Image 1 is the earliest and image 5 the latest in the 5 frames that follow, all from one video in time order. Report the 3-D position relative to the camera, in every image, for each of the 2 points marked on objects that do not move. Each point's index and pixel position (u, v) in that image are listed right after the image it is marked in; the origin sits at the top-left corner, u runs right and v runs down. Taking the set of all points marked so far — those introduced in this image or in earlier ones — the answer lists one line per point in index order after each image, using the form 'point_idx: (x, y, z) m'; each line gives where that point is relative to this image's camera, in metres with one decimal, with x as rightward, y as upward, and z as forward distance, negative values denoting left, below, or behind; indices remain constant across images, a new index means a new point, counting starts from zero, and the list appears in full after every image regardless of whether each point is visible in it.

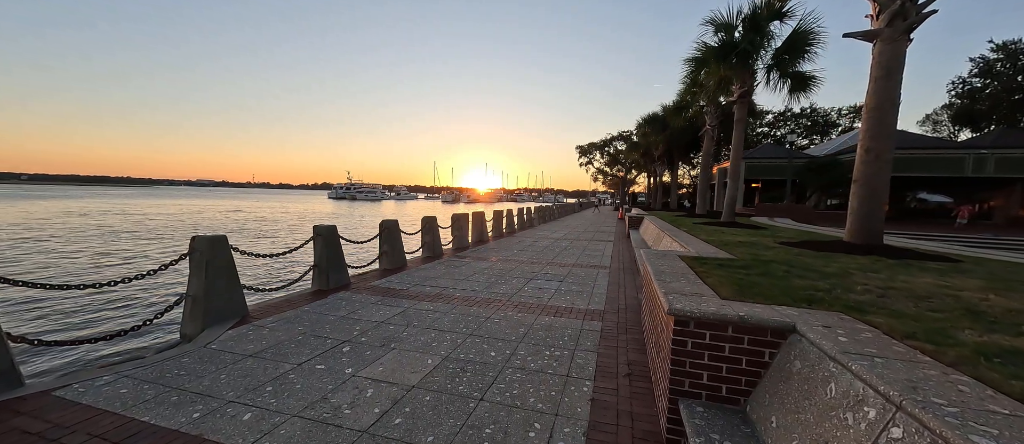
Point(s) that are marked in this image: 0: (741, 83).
0: (+7.2, +4.4, +10.5) m
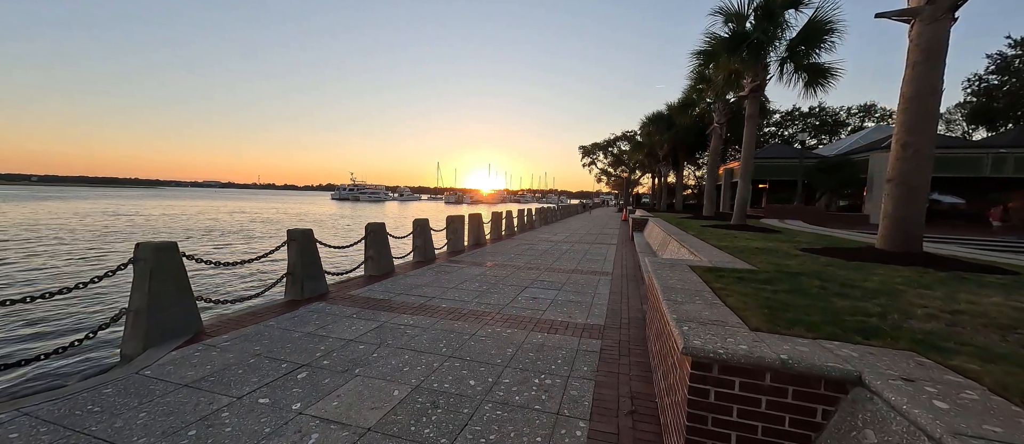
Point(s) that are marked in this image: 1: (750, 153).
0: (+7.1, +4.3, +9.9) m
1: (+7.0, +2.1, +10.0) m
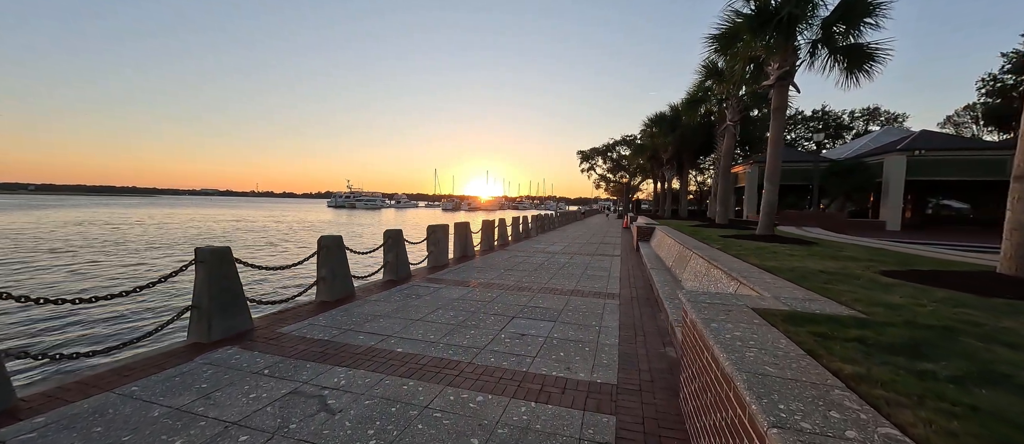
0: (+6.8, +4.0, +8.5) m
1: (+6.7, +1.8, +8.6) m
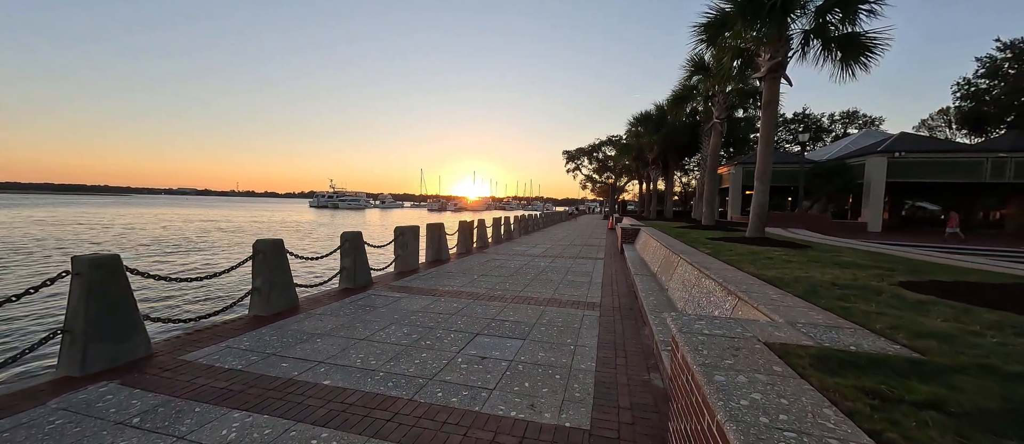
0: (+6.1, +4.0, +8.0) m
1: (+6.1, +1.8, +8.0) m
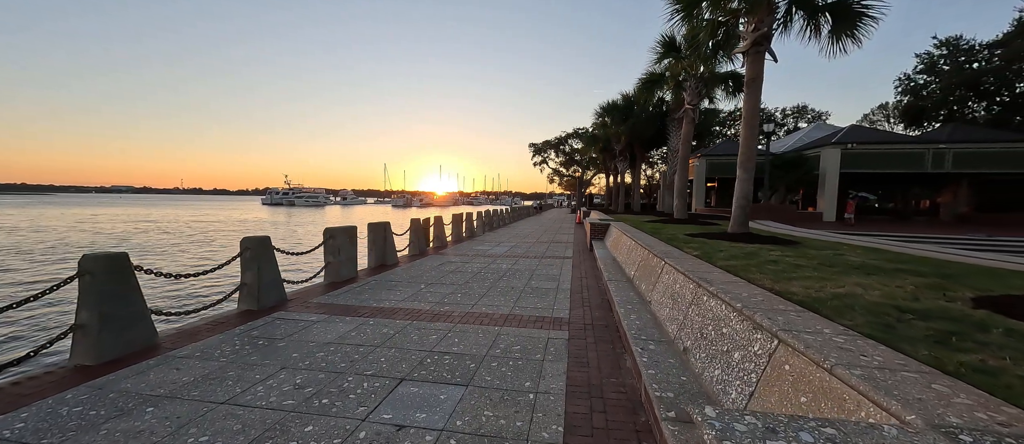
0: (+5.1, +4.1, +7.1) m
1: (+5.1, +1.9, +7.2) m
